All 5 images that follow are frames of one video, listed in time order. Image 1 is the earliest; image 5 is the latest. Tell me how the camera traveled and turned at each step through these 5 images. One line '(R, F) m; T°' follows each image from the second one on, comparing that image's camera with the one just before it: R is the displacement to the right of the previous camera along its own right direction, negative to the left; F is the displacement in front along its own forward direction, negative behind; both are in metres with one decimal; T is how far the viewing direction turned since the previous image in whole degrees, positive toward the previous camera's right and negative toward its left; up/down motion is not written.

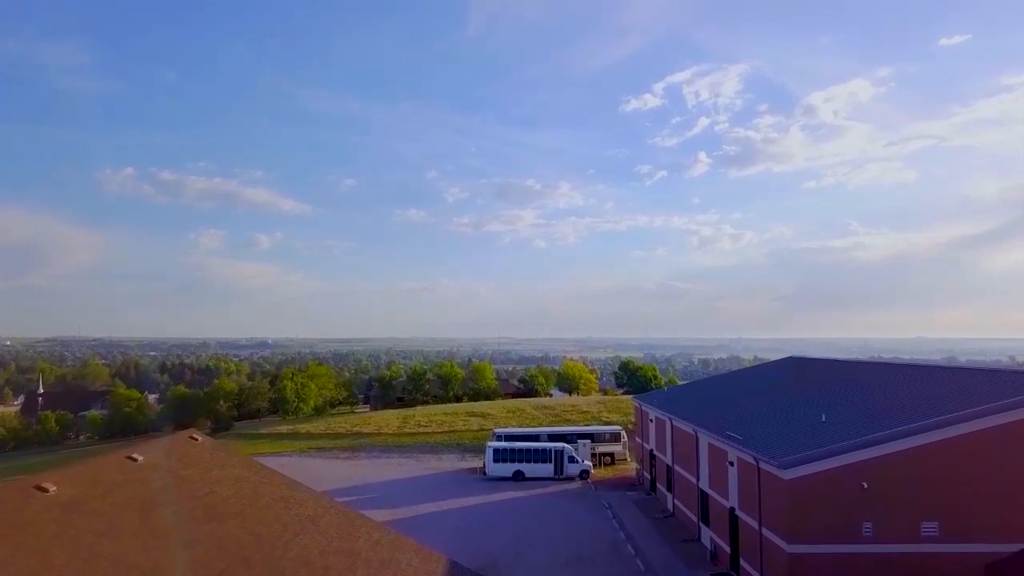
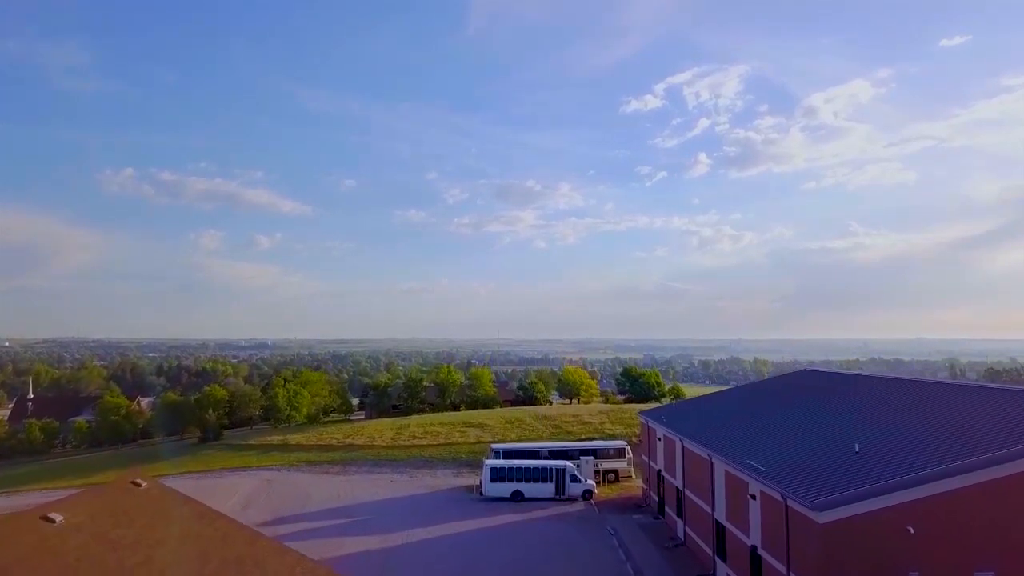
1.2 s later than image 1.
(+0.1, +1.5) m; 0°
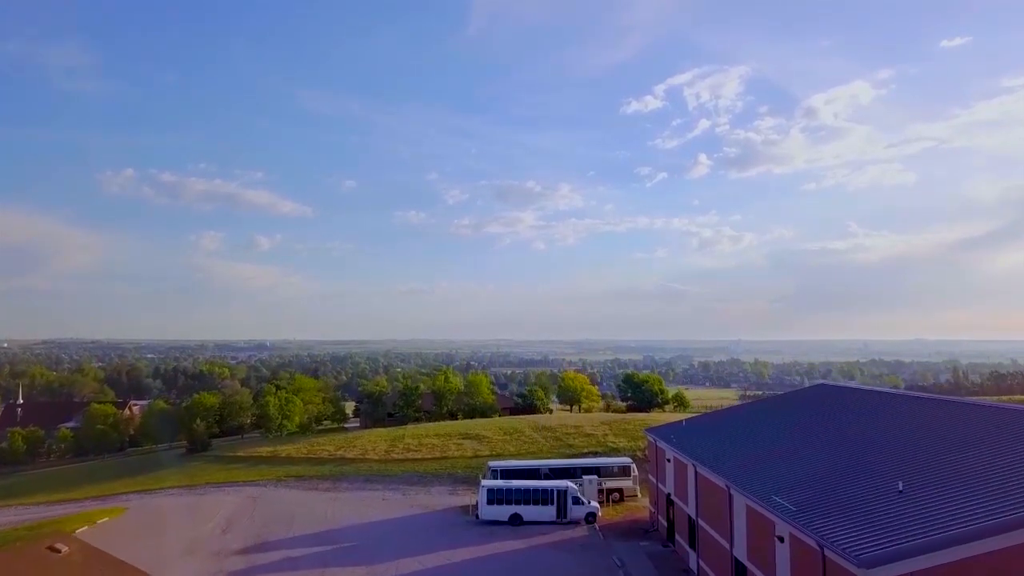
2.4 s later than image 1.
(+0.1, +1.6) m; 0°
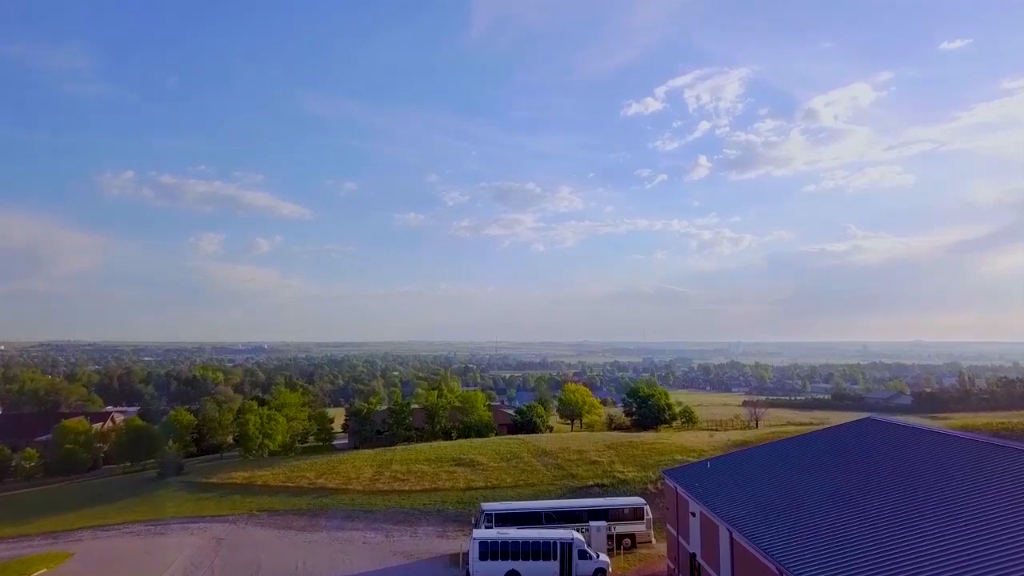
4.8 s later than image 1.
(+0.1, +3.2) m; 0°
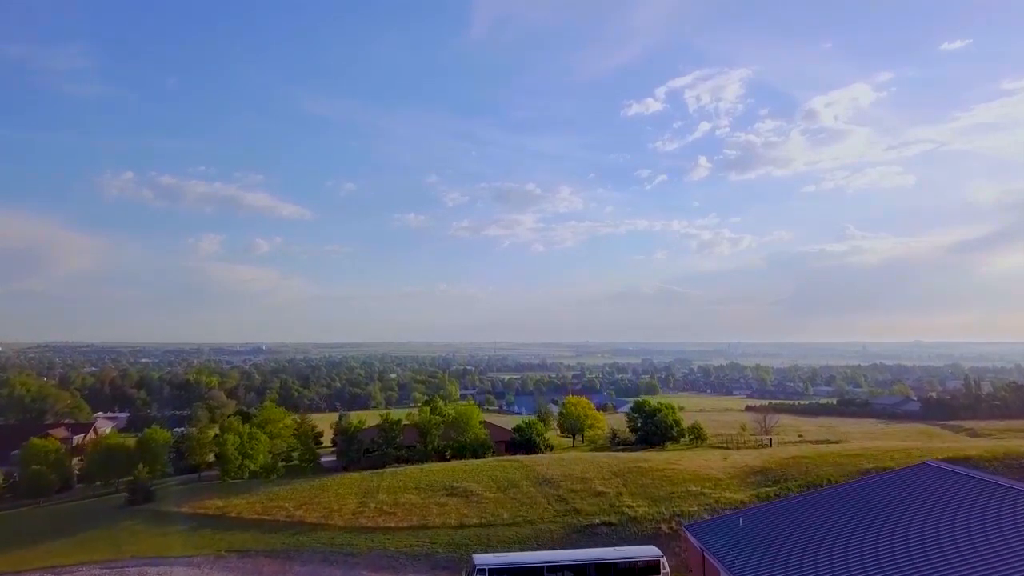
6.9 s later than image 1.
(+0.1, +3.0) m; 0°
